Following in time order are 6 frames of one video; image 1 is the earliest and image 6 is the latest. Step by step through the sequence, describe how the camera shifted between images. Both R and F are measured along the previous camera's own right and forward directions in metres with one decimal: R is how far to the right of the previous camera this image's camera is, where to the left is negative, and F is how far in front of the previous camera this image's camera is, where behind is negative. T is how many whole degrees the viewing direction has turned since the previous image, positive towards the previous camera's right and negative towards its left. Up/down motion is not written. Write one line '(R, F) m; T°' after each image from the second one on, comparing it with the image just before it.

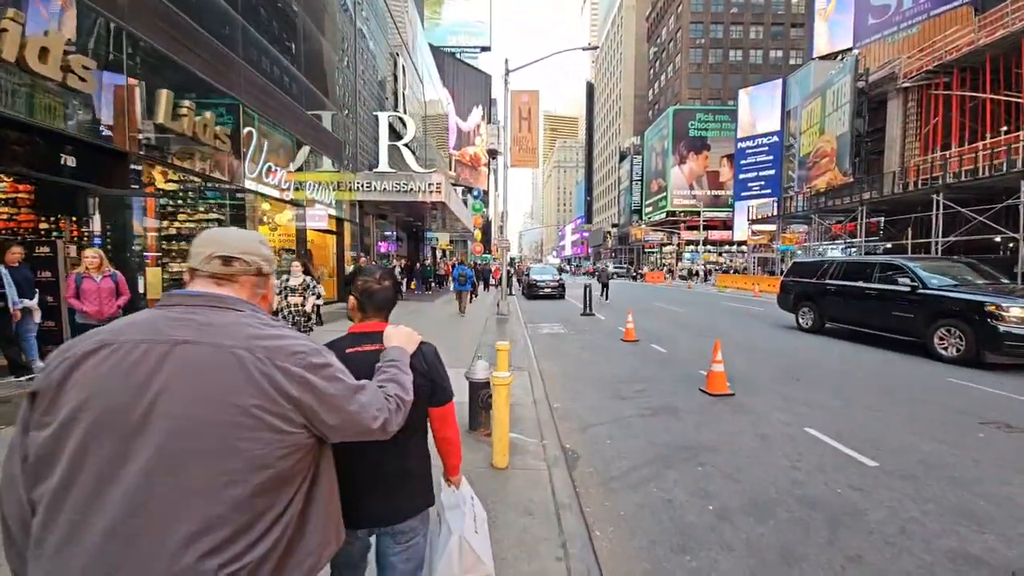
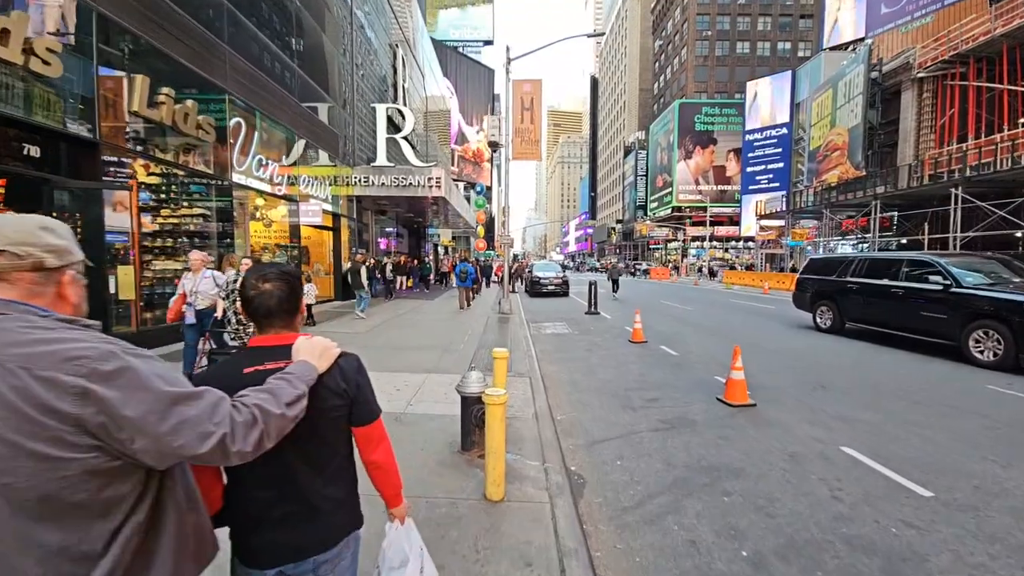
(+0.1, +0.6) m; -1°
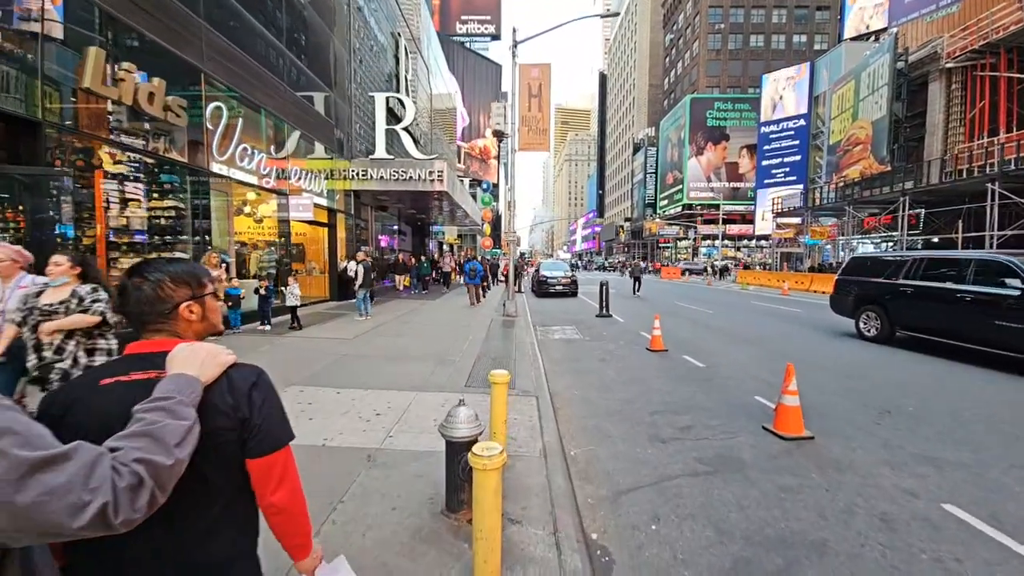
(0.0, +1.1) m; -1°
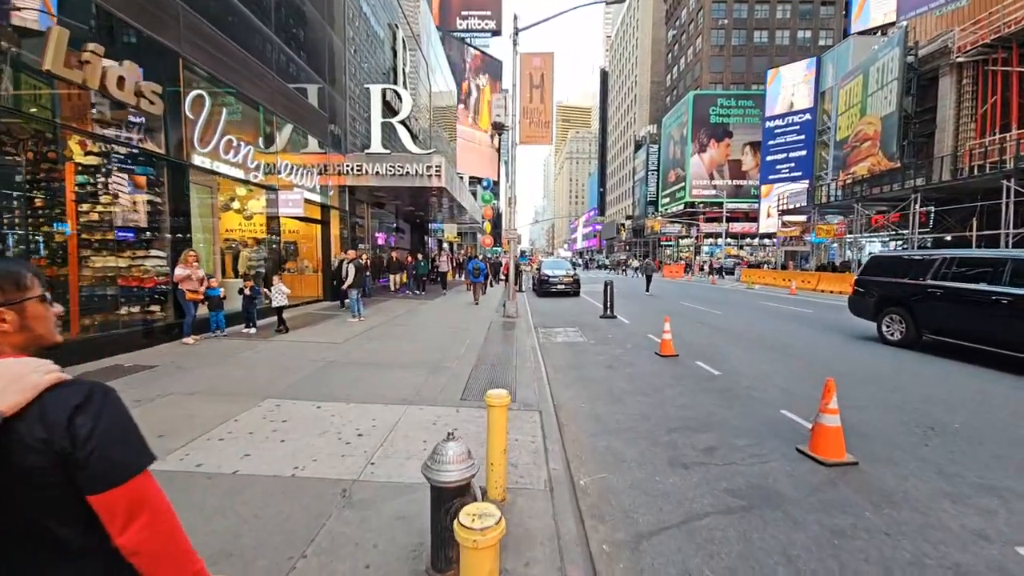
(0.0, +0.6) m; 0°
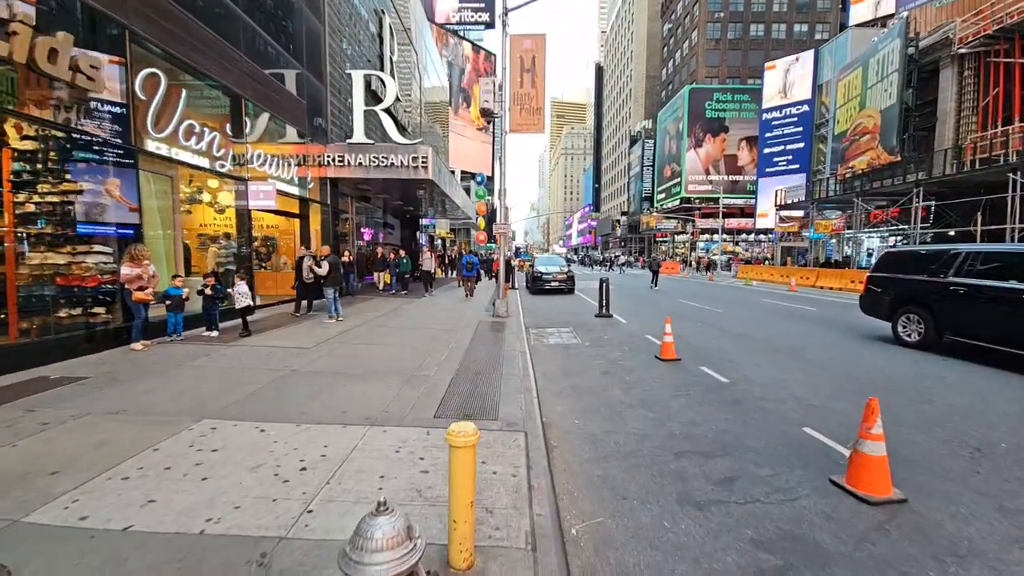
(+0.2, +0.8) m; +1°
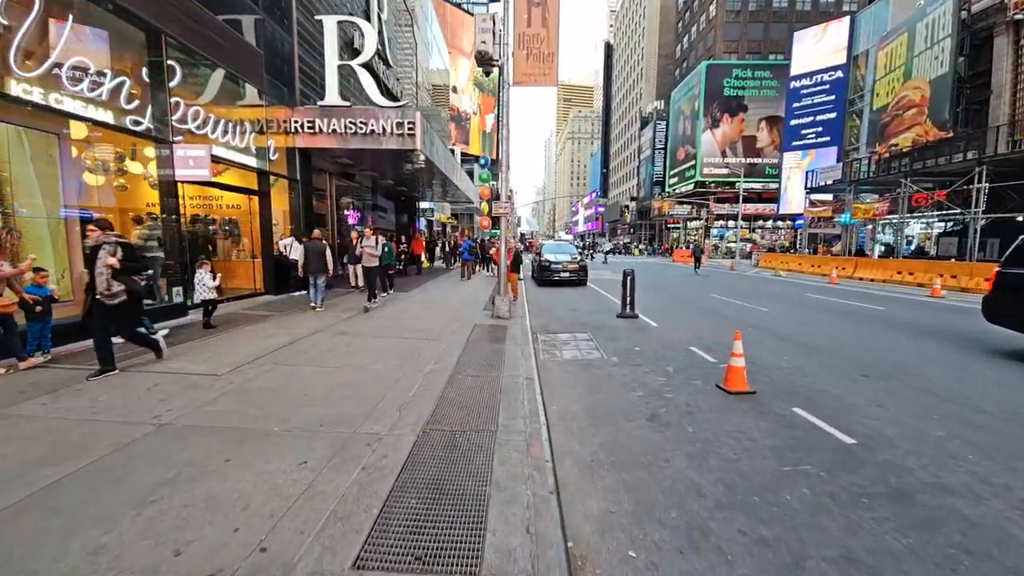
(0.0, +2.5) m; -1°
